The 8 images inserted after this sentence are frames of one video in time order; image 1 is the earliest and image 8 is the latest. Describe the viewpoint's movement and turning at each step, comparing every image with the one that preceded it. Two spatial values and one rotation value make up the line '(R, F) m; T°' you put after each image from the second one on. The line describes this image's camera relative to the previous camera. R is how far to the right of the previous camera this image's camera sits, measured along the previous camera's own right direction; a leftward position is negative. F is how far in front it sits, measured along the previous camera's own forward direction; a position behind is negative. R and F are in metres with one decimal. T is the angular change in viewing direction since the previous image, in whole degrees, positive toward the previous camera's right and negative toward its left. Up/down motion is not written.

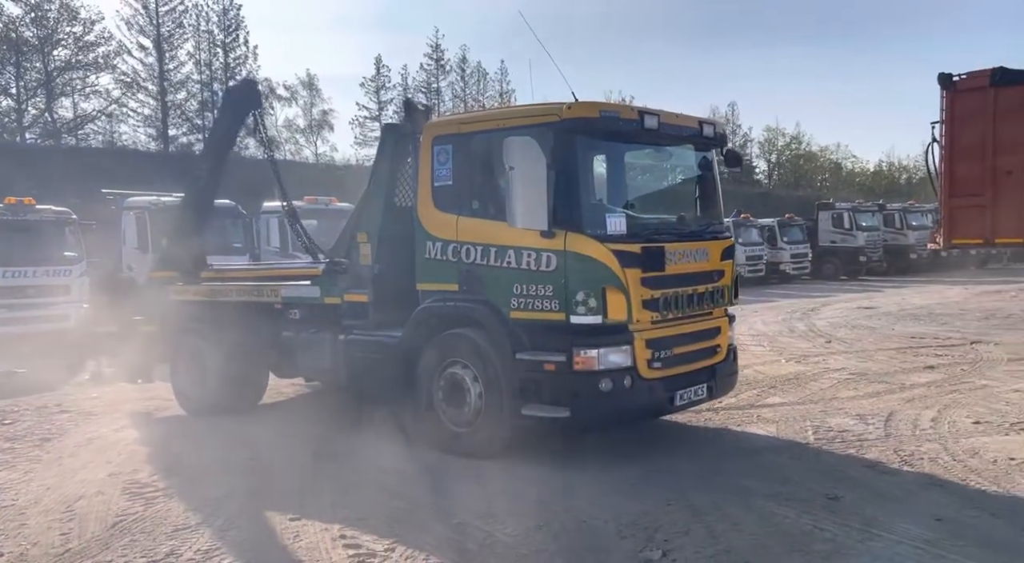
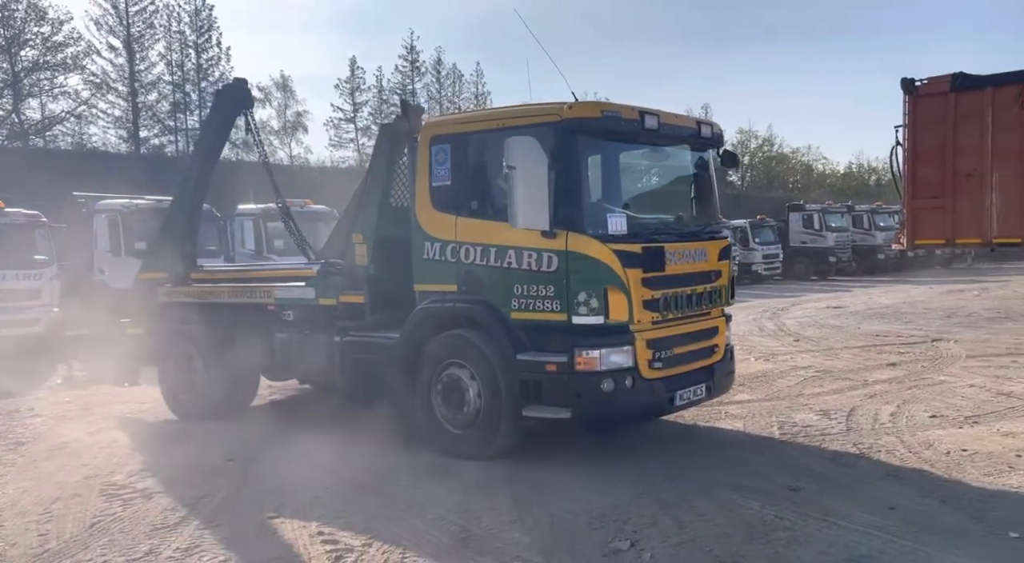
(0.0, -0.2) m; +2°
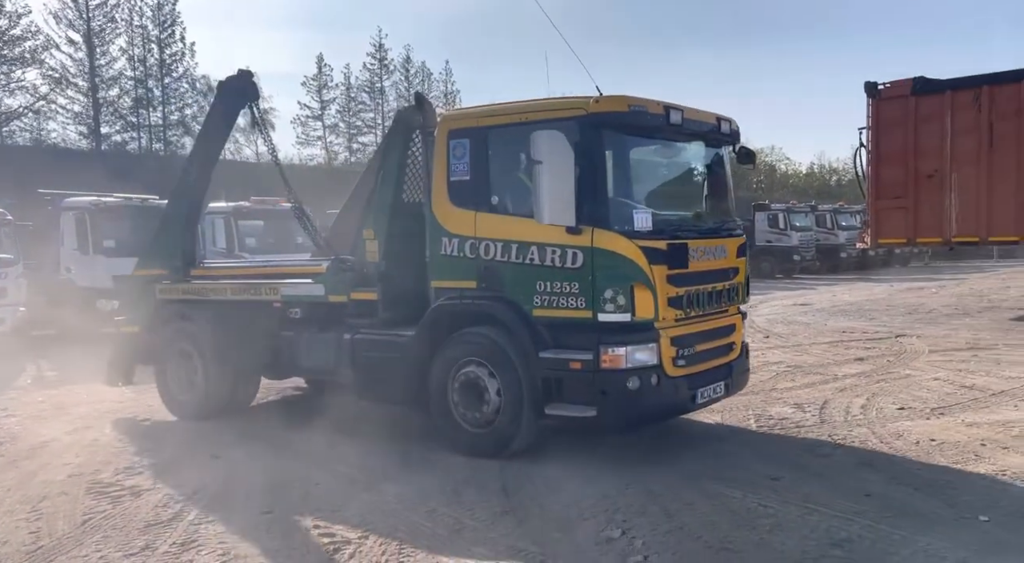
(-0.2, -0.1) m; +2°
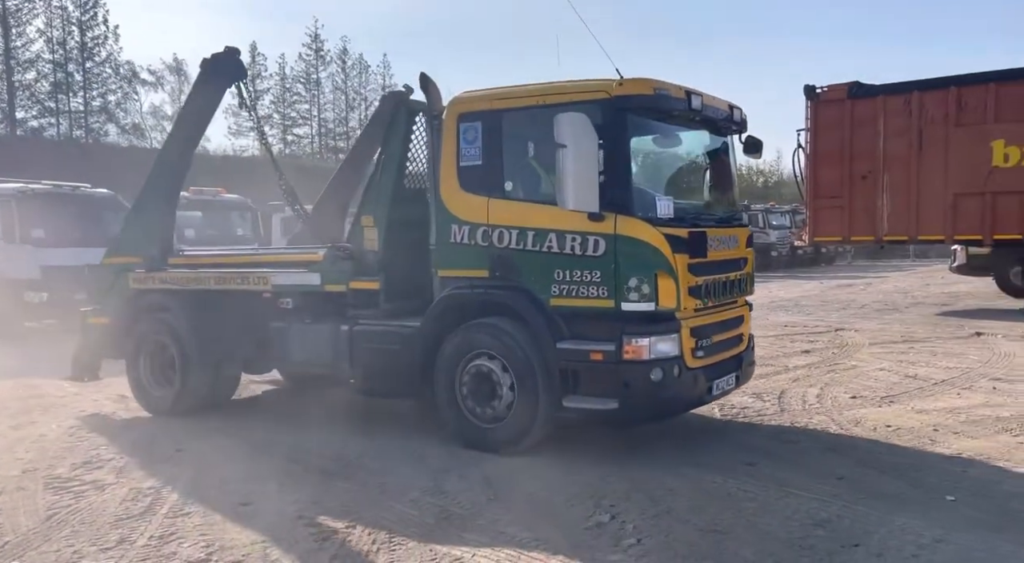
(-0.3, 0.0) m; +5°
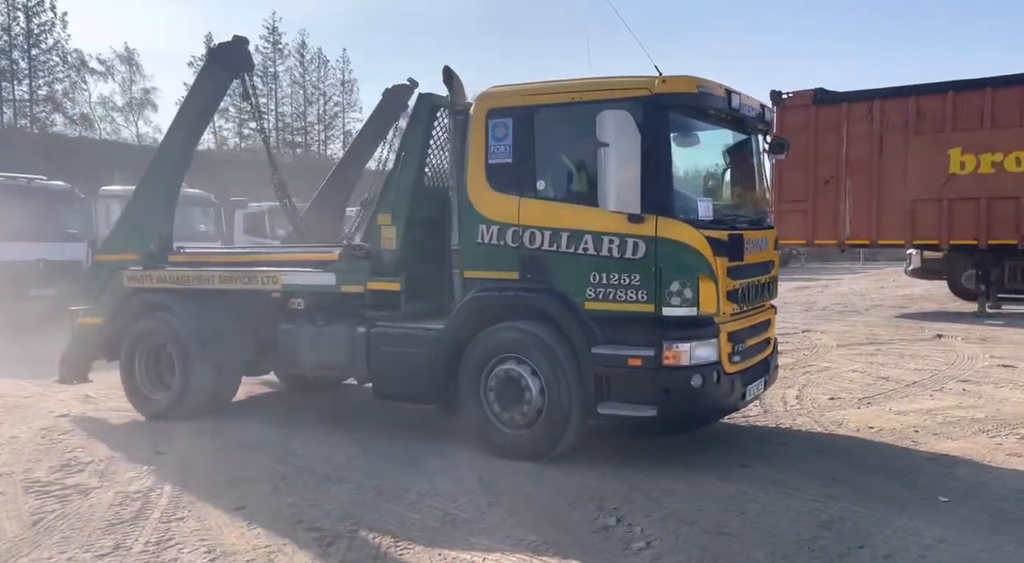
(-0.3, 0.0) m; +3°
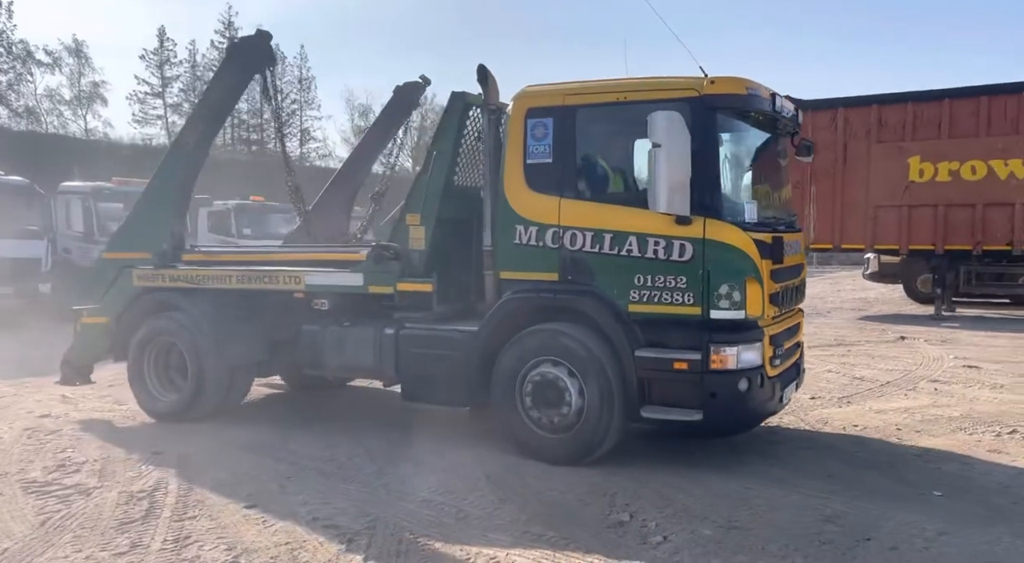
(-0.4, -0.1) m; +3°
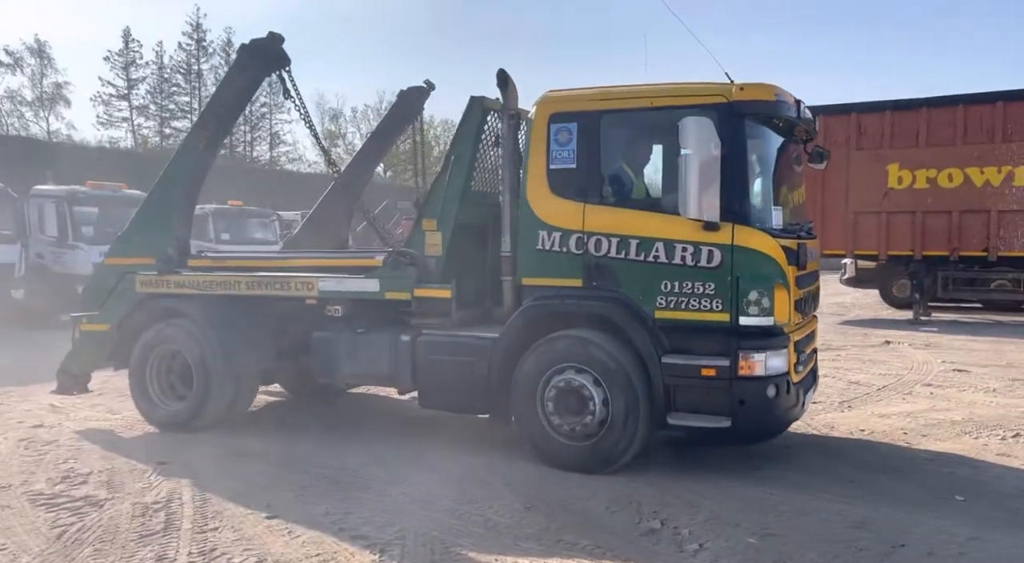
(-0.4, +0.1) m; +2°
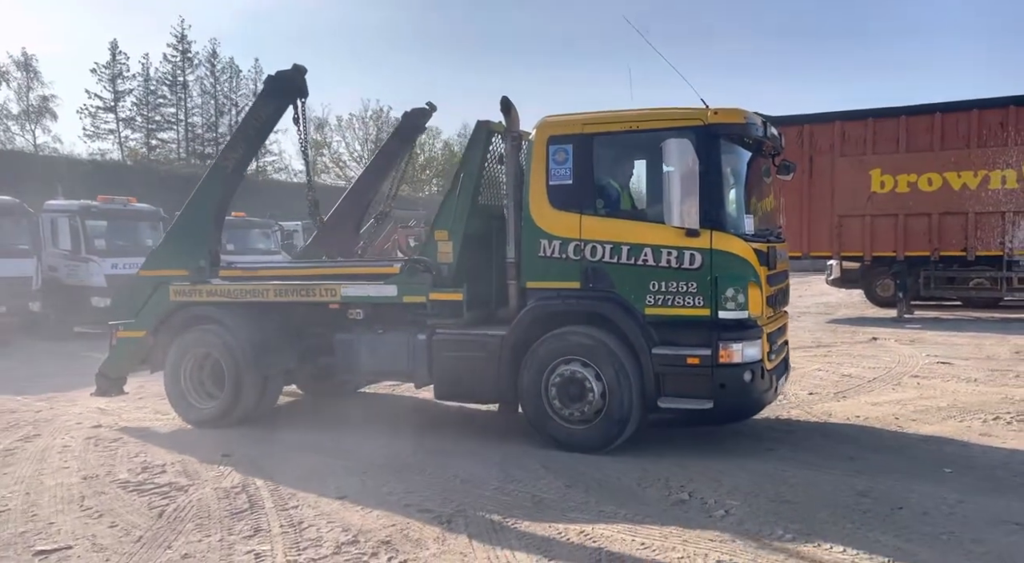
(-0.4, -0.6) m; +1°
